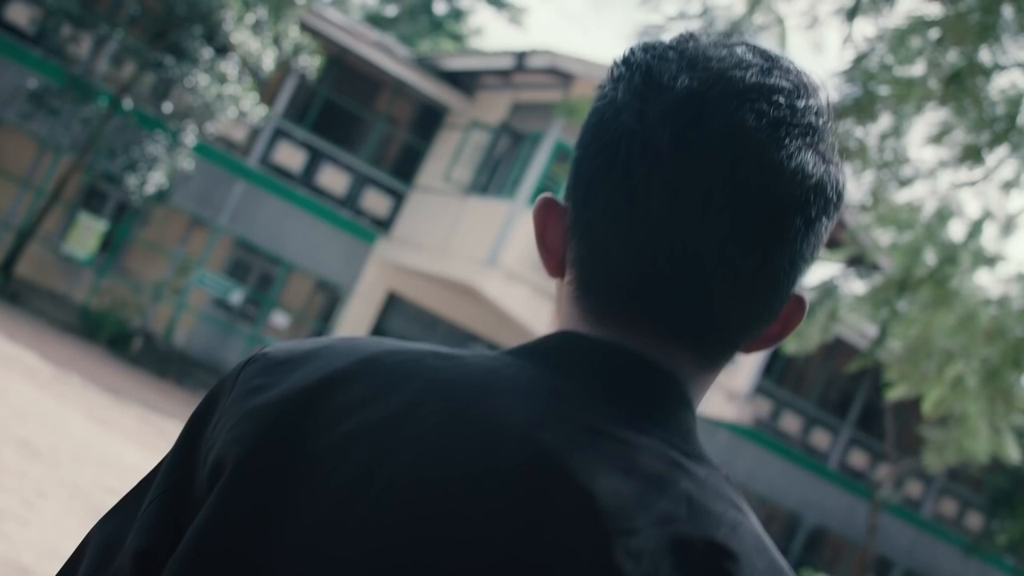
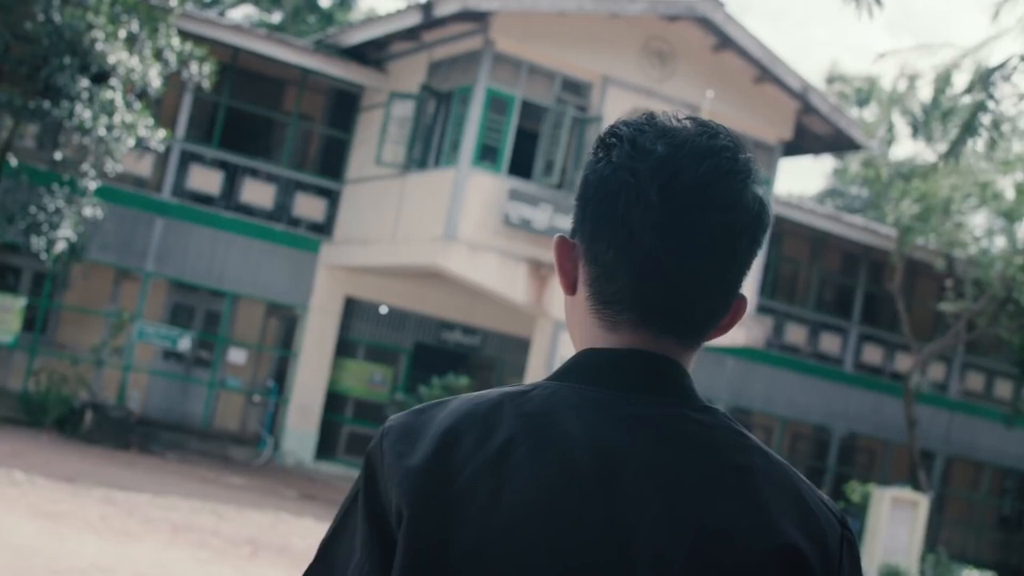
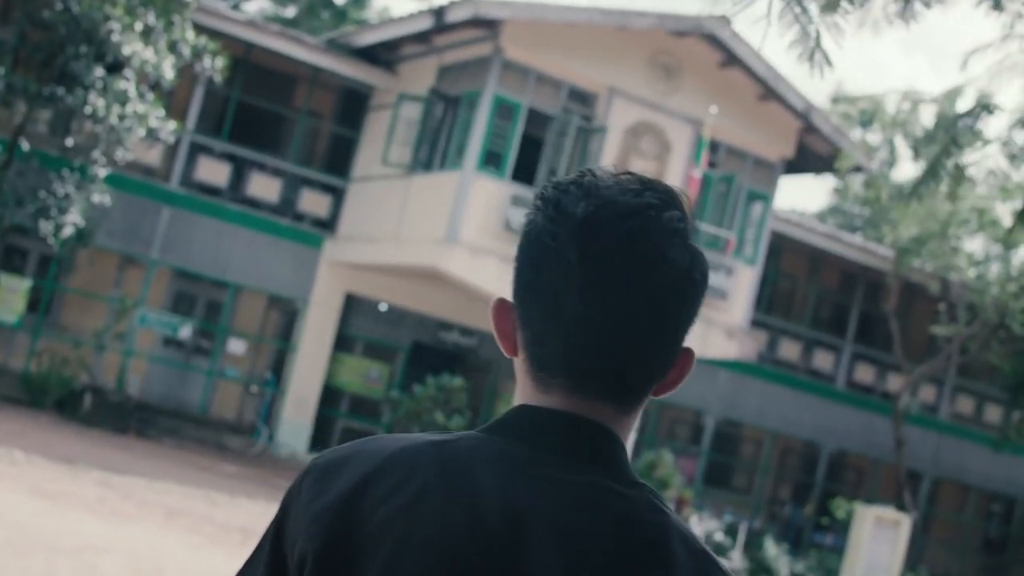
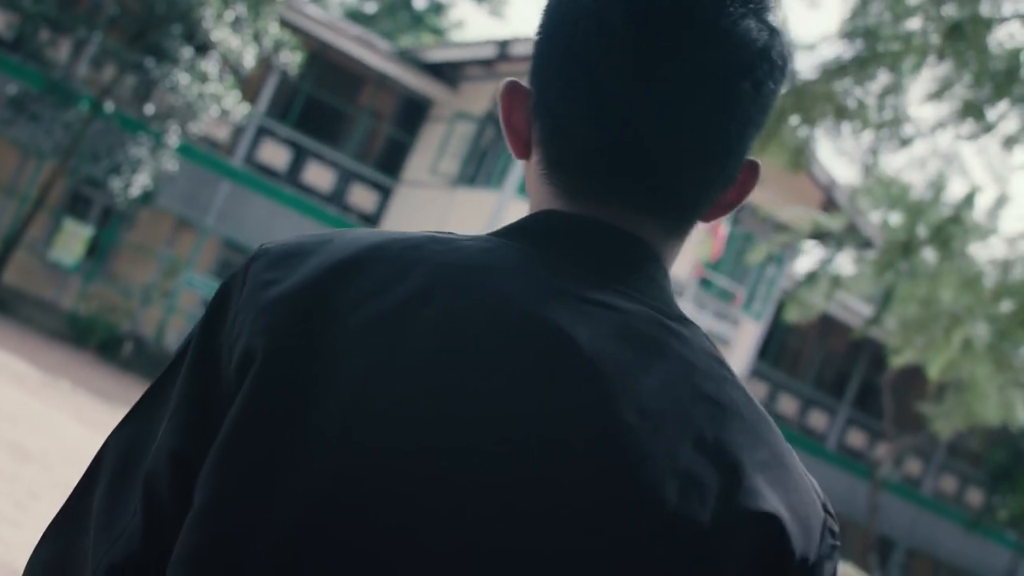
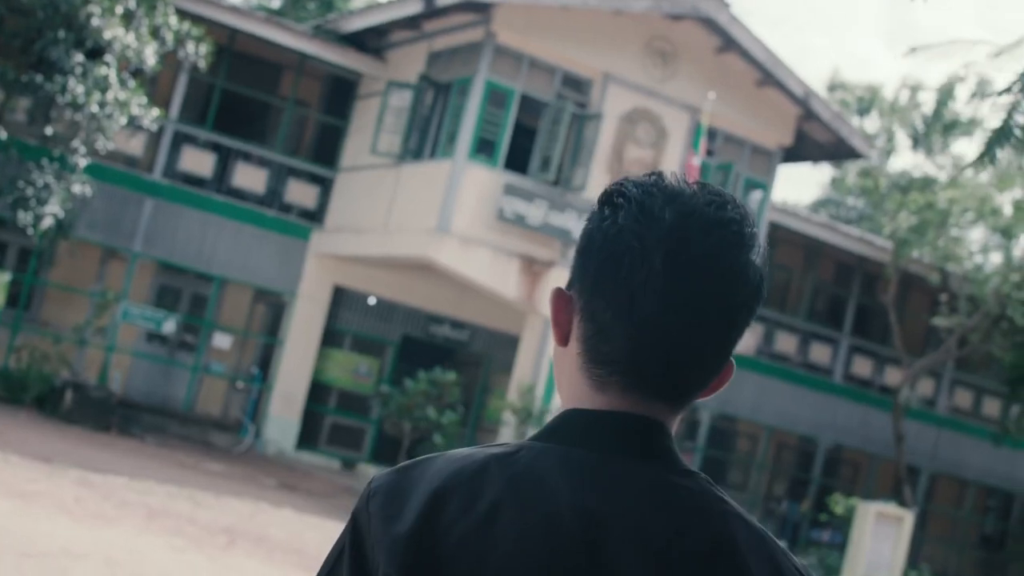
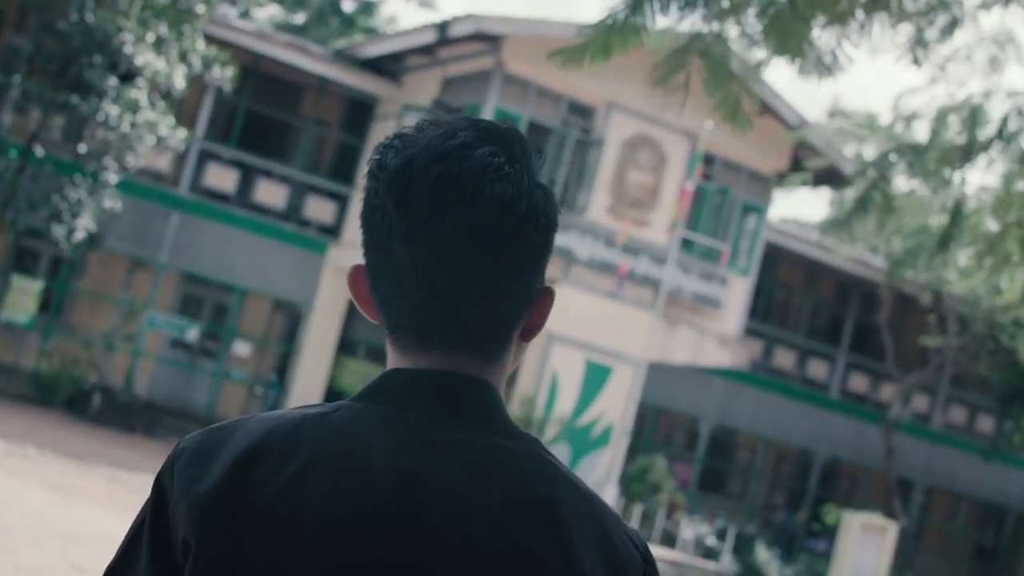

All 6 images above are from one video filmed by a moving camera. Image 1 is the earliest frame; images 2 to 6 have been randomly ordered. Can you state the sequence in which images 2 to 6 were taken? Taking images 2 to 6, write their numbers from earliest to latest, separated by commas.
4, 6, 3, 2, 5
